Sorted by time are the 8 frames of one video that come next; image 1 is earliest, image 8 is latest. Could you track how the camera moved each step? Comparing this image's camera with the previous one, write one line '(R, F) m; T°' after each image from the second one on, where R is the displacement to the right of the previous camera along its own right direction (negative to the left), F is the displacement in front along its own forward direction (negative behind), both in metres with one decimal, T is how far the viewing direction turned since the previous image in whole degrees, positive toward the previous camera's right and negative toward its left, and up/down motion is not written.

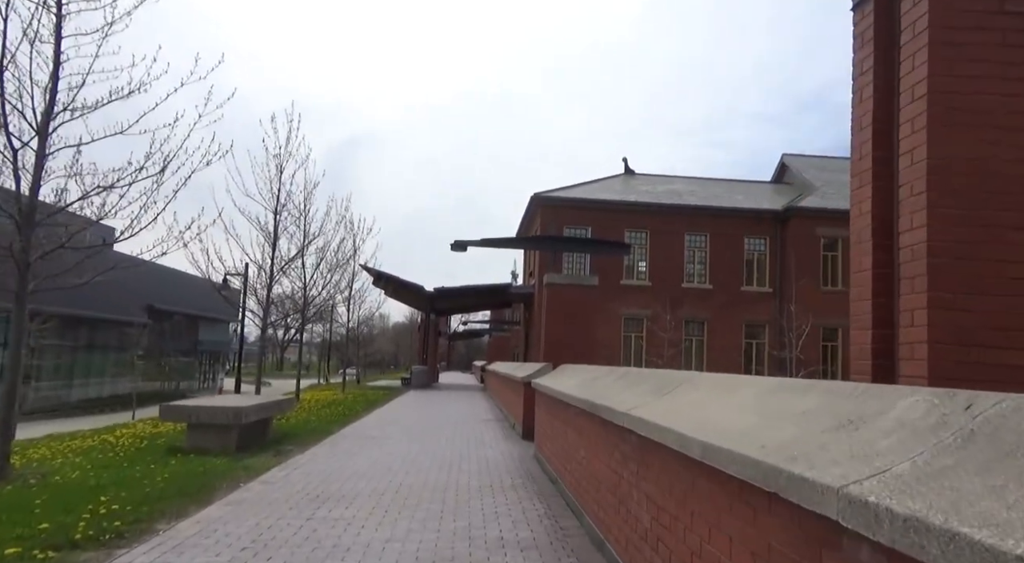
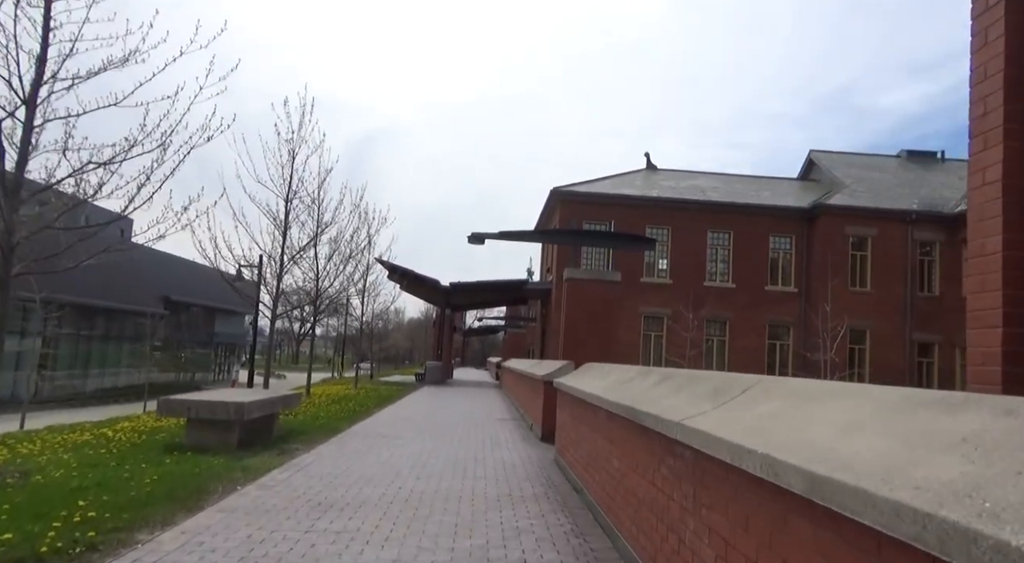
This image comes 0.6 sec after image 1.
(-0.1, +0.7) m; -1°
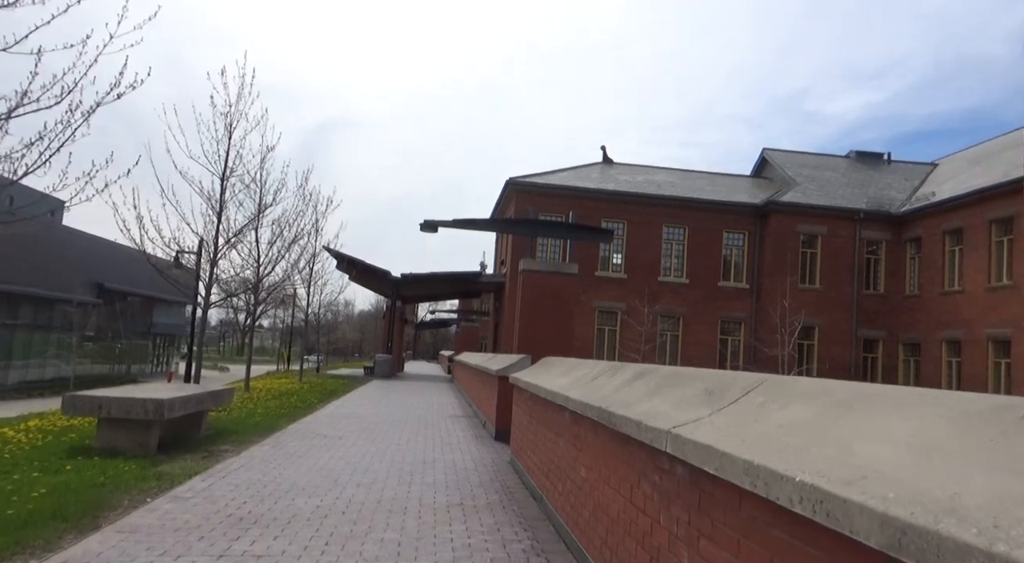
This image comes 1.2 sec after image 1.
(0.0, +0.7) m; +4°
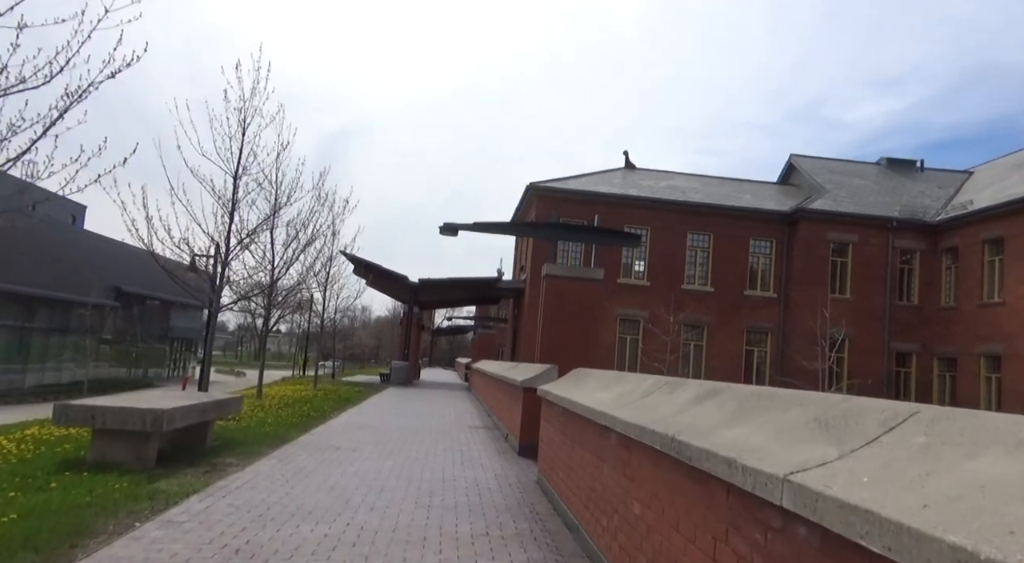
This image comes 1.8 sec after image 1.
(-0.2, +0.7) m; -1°
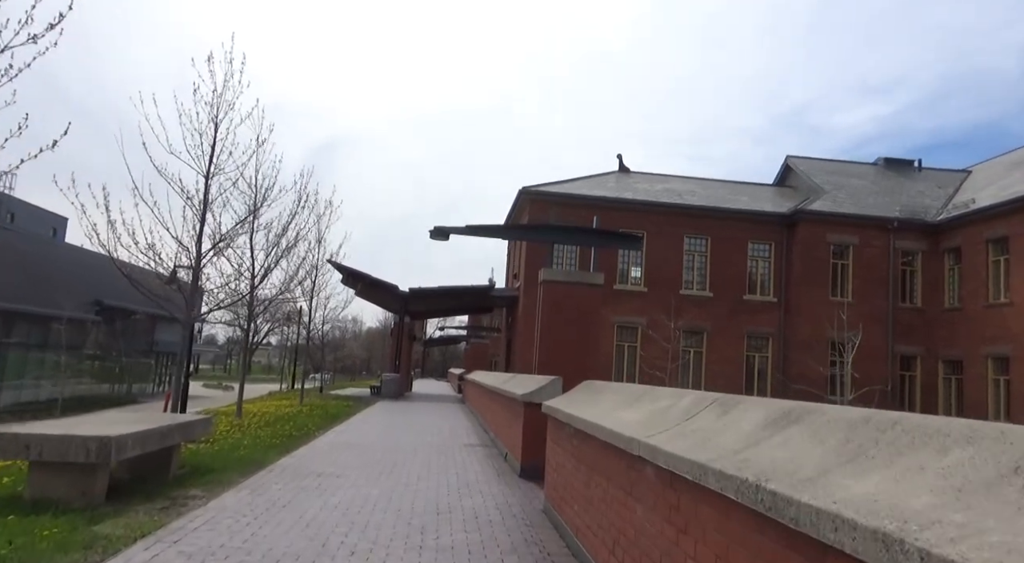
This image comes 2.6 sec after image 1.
(-0.1, +1.0) m; +1°
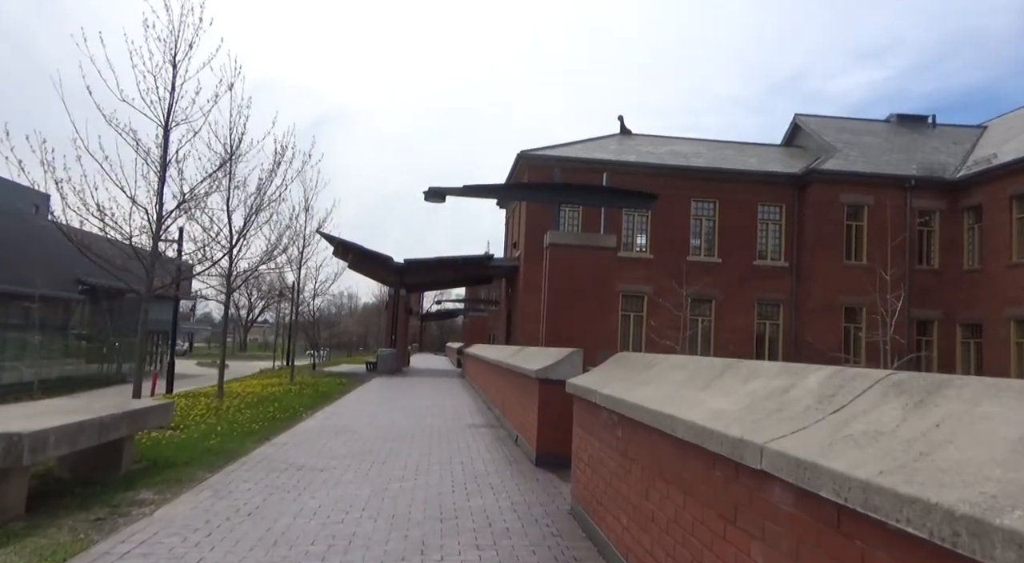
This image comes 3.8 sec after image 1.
(-0.2, +1.4) m; 0°
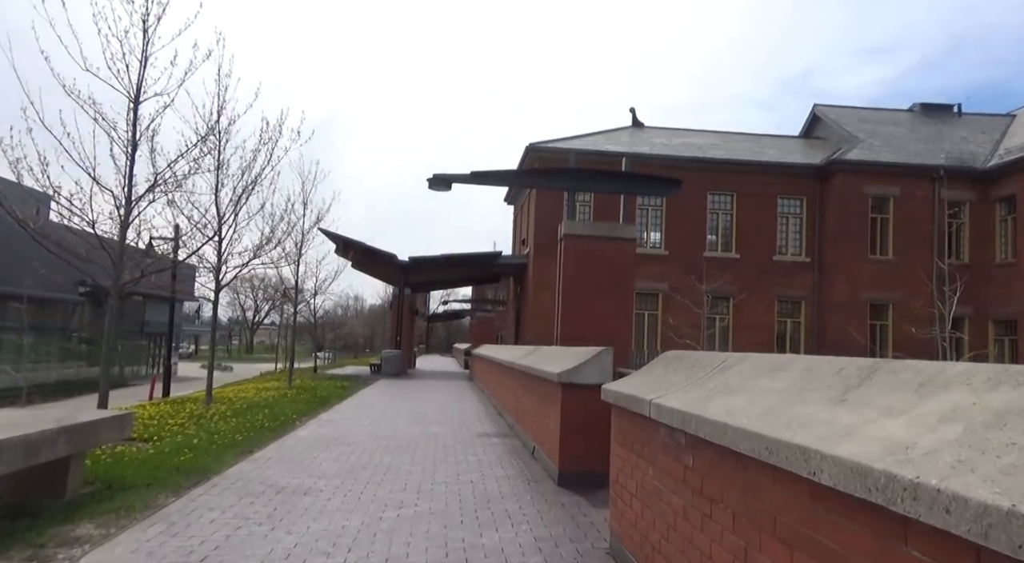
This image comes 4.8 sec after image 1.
(-0.1, +1.2) m; -1°
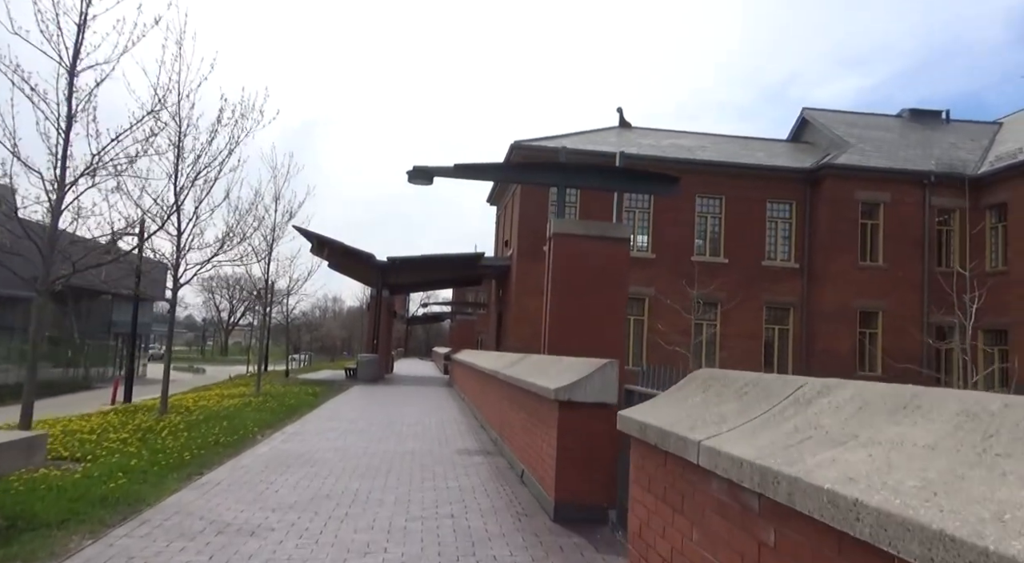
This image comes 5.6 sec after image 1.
(-0.1, +1.0) m; +2°
